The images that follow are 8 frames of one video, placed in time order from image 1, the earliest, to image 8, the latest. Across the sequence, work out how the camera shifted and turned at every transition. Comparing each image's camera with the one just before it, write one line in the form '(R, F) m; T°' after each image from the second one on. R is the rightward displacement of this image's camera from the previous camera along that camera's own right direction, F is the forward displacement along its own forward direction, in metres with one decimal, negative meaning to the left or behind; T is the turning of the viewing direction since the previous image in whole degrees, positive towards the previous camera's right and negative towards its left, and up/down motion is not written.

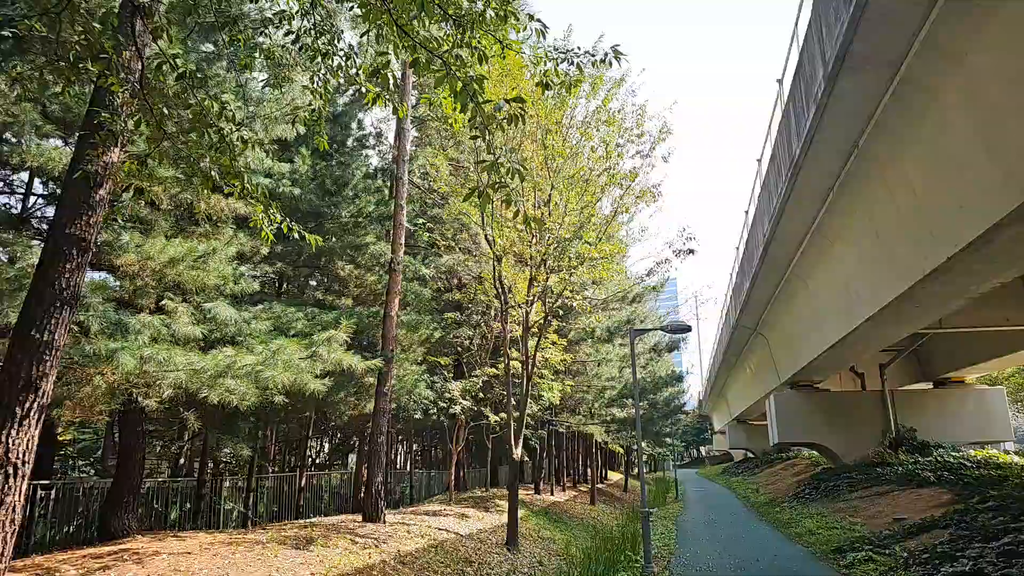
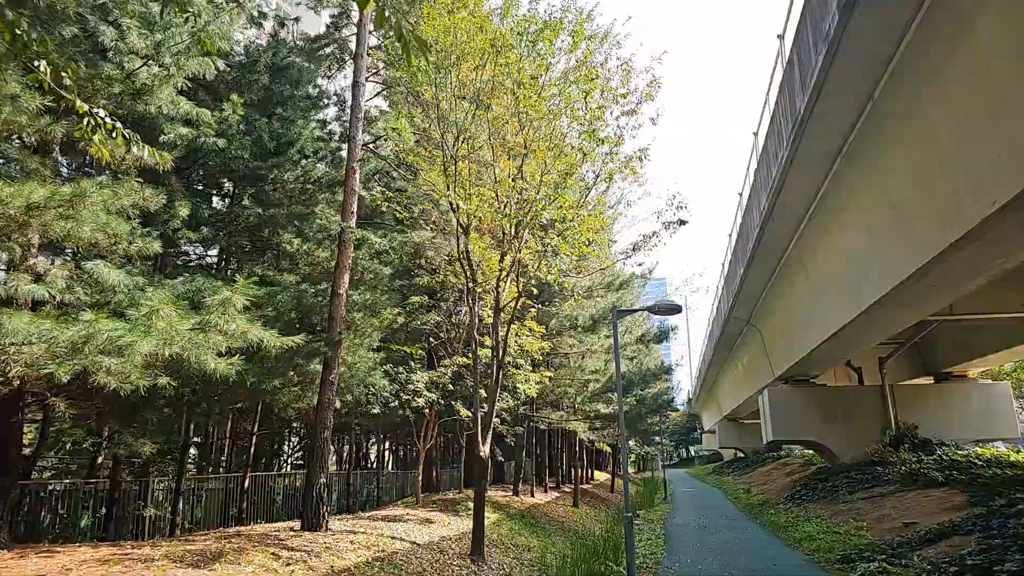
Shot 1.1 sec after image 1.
(+0.4, +1.5) m; +1°
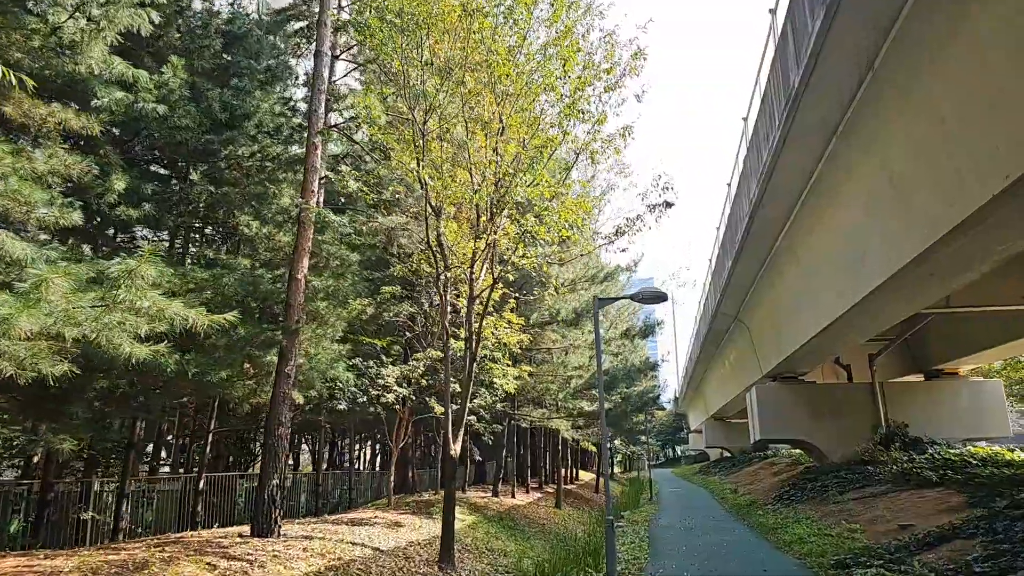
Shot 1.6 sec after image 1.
(+0.2, +0.8) m; +1°
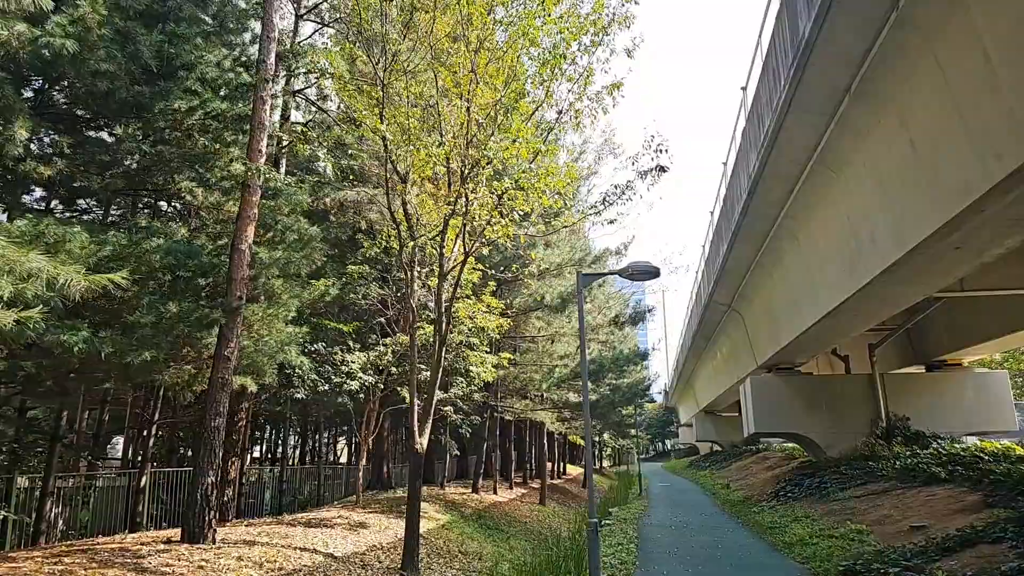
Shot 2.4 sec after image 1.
(+0.3, +1.2) m; +1°
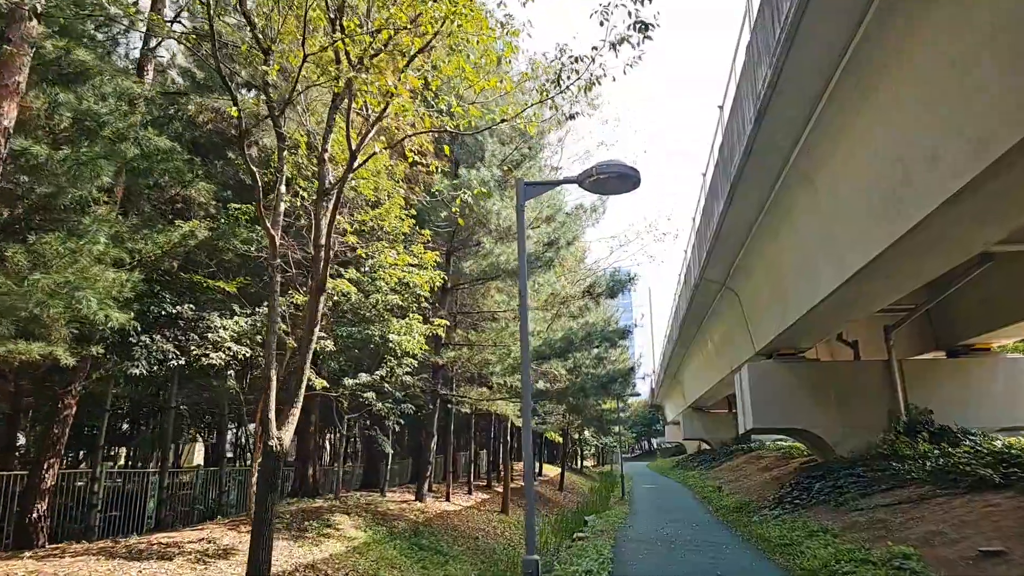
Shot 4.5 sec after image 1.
(+0.8, +3.1) m; +1°
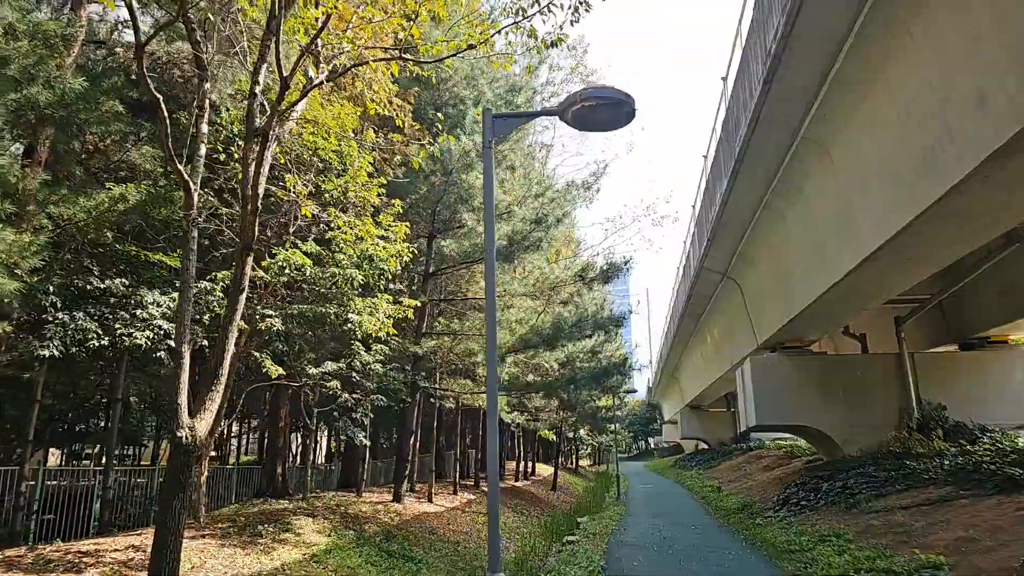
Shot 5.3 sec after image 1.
(+0.3, +1.1) m; 0°
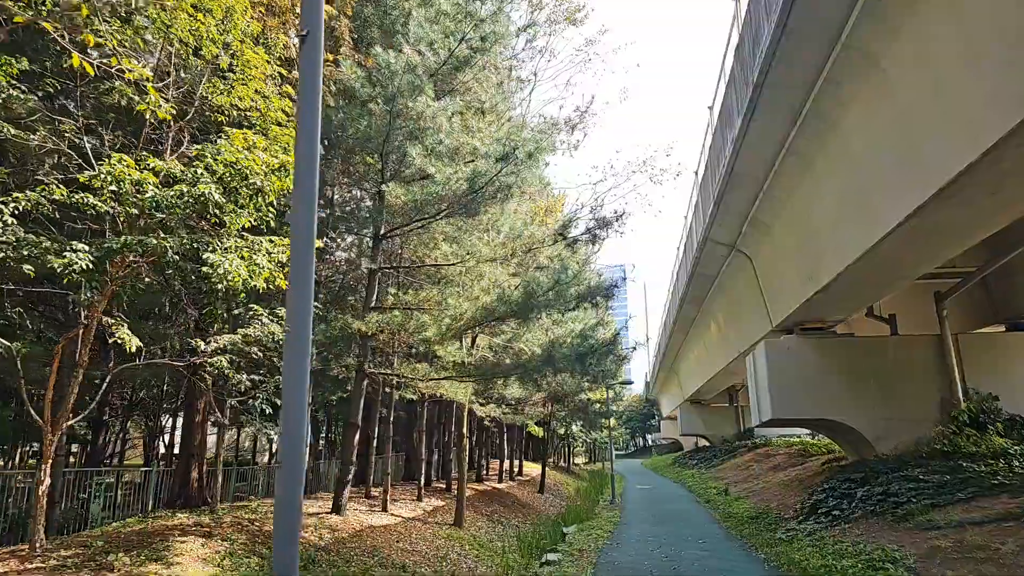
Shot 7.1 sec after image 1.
(+0.5, +2.6) m; 0°
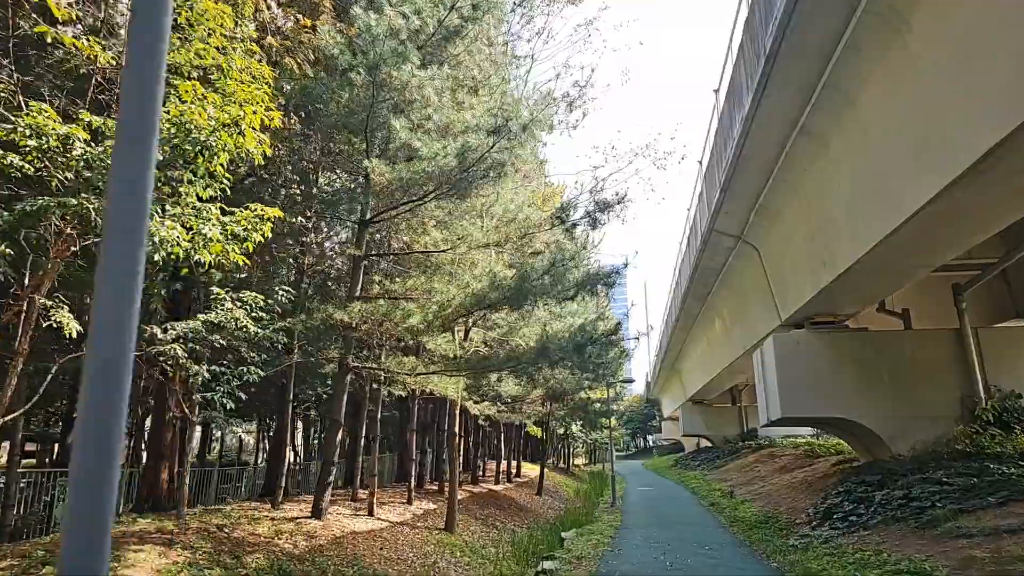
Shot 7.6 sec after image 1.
(+0.1, +0.8) m; 0°
